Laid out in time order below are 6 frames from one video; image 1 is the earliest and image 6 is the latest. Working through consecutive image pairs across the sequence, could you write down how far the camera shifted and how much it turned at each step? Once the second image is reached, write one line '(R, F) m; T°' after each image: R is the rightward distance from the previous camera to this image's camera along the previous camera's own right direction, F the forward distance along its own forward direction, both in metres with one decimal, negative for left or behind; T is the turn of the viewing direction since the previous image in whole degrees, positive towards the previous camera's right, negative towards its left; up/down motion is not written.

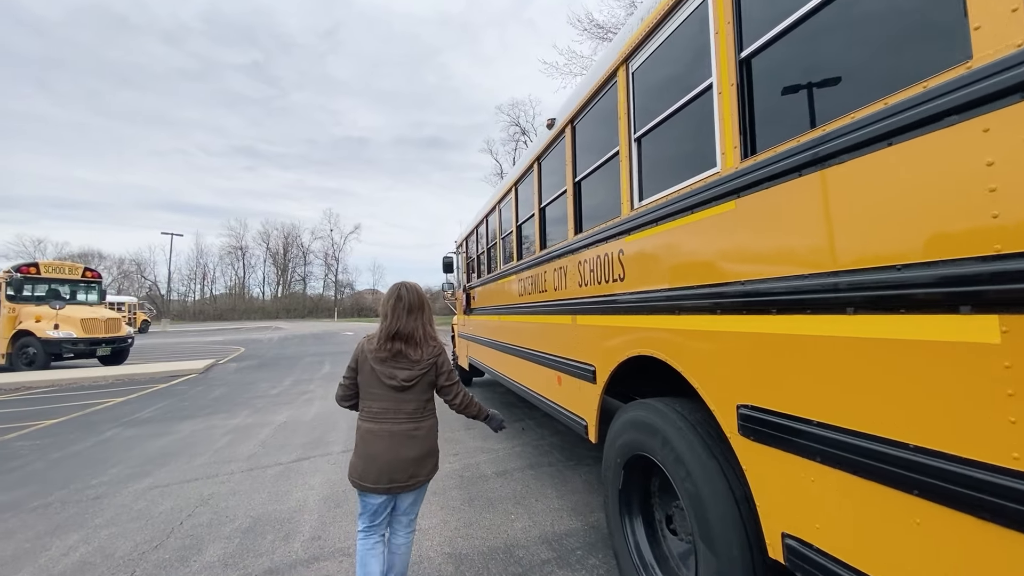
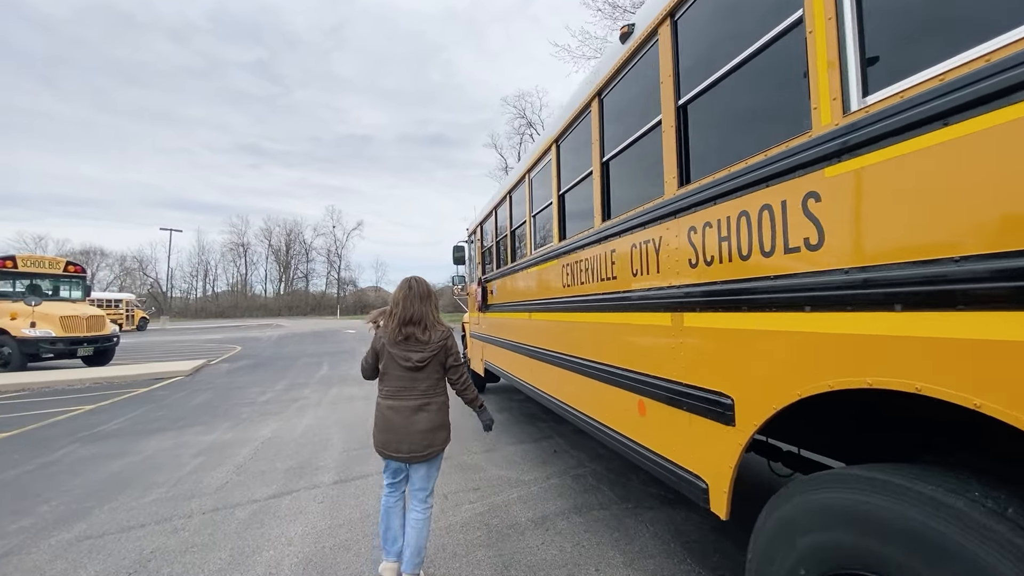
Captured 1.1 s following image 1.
(-0.2, +0.9) m; 0°
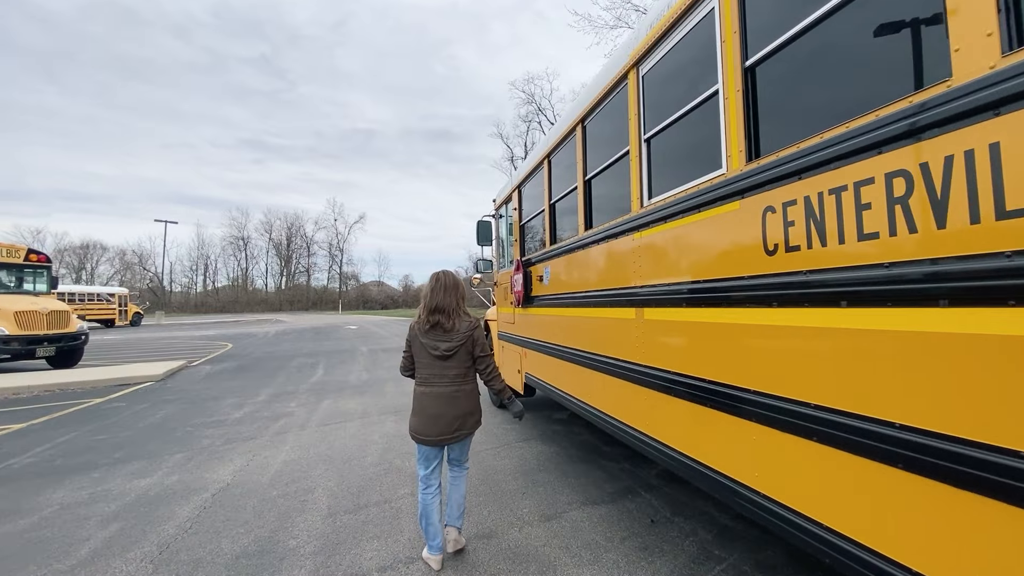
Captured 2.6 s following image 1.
(-0.4, +1.4) m; 0°
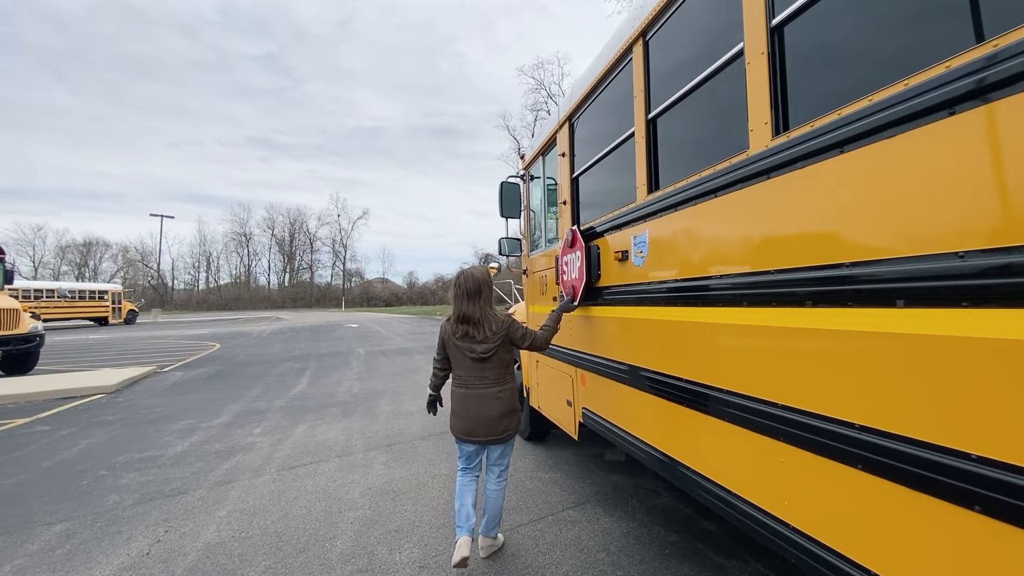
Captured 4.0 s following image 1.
(-0.2, +1.4) m; -1°
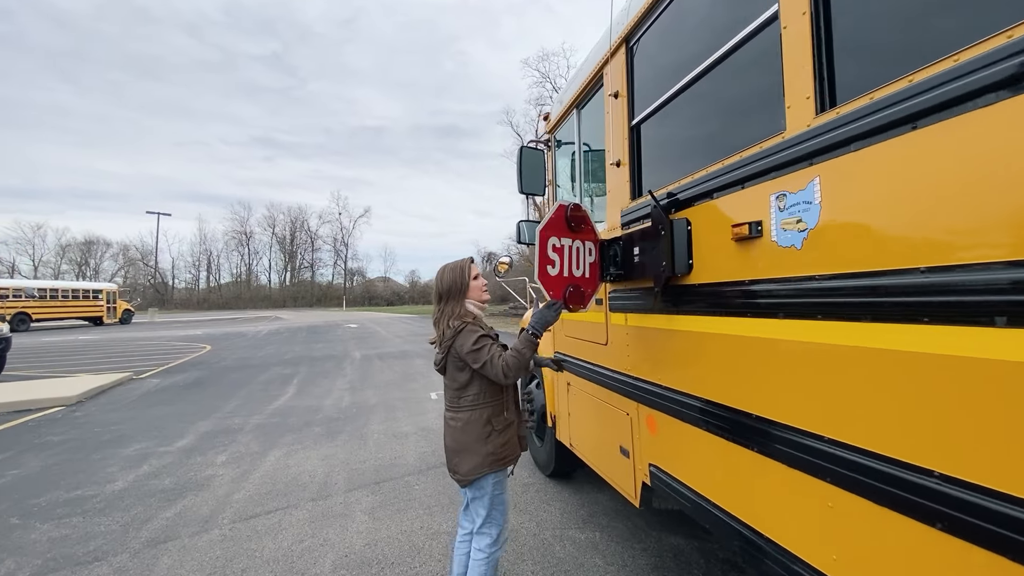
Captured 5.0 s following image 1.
(-0.1, +0.8) m; 0°
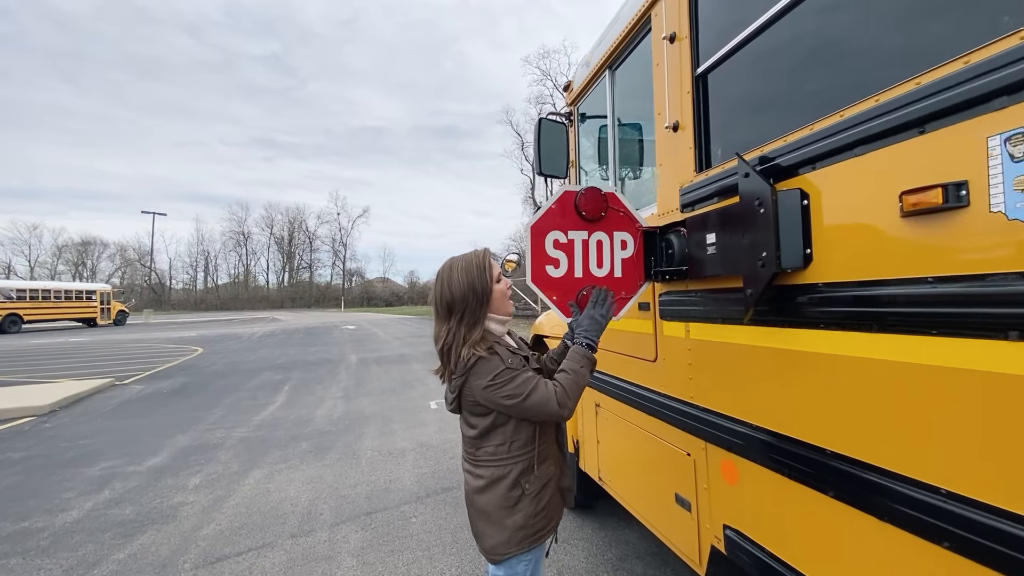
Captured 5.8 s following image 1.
(-0.1, +0.4) m; 0°
